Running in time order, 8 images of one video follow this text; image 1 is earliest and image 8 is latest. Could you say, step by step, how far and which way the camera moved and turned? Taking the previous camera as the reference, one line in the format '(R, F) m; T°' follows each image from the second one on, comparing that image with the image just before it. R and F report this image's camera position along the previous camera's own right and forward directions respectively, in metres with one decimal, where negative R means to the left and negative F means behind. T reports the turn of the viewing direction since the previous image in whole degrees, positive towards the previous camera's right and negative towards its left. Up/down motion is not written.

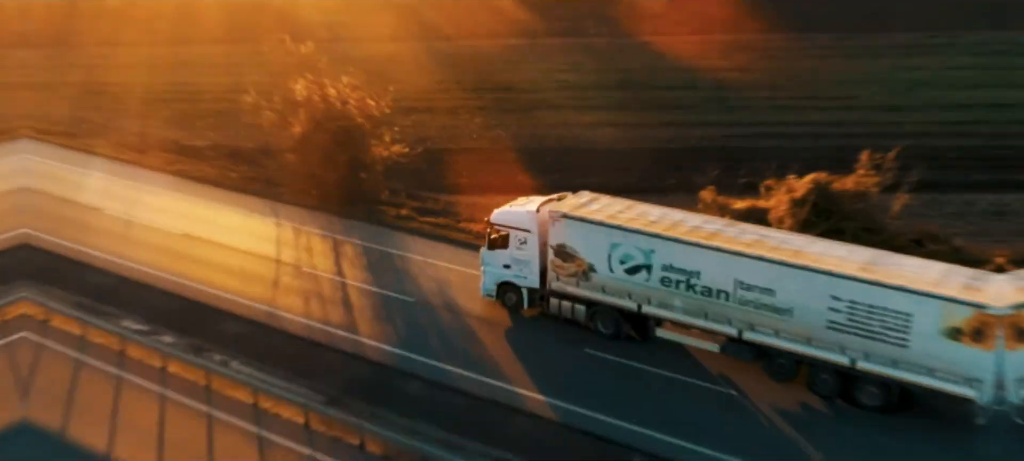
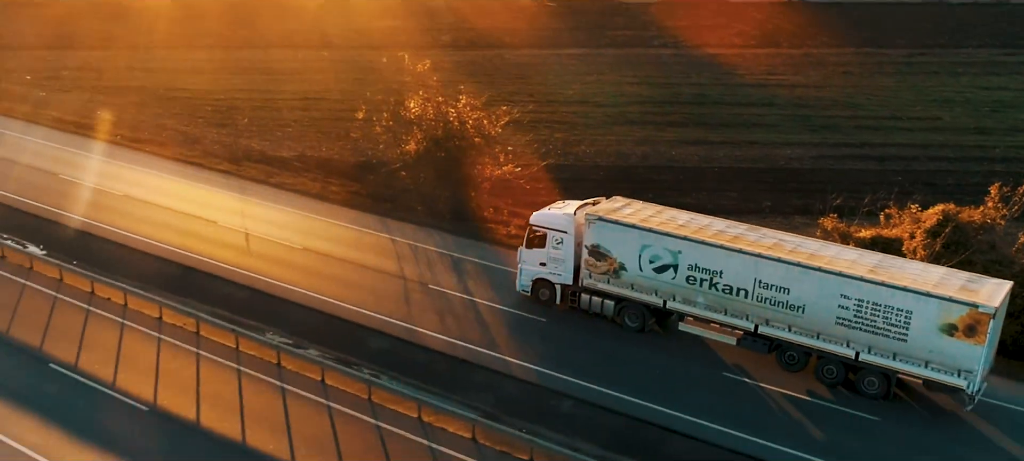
(-1.9, -0.3) m; -1°
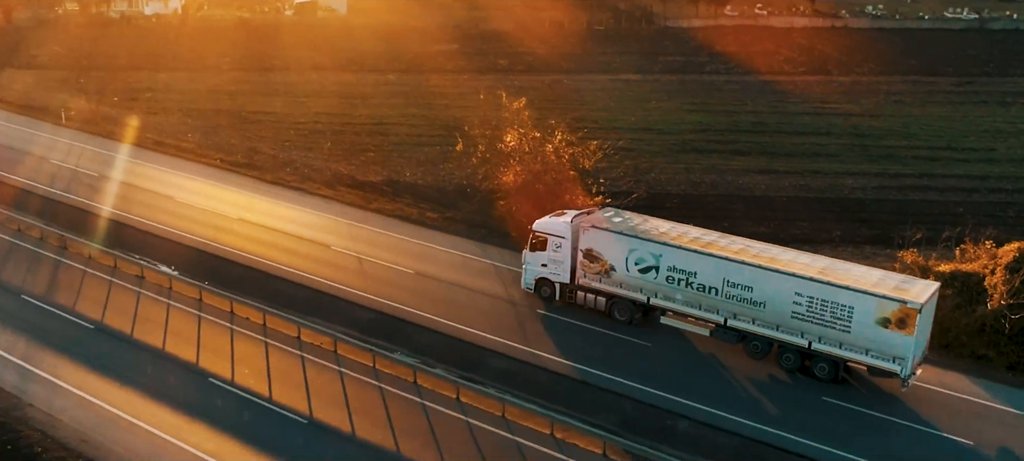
(-1.8, -1.6) m; -1°
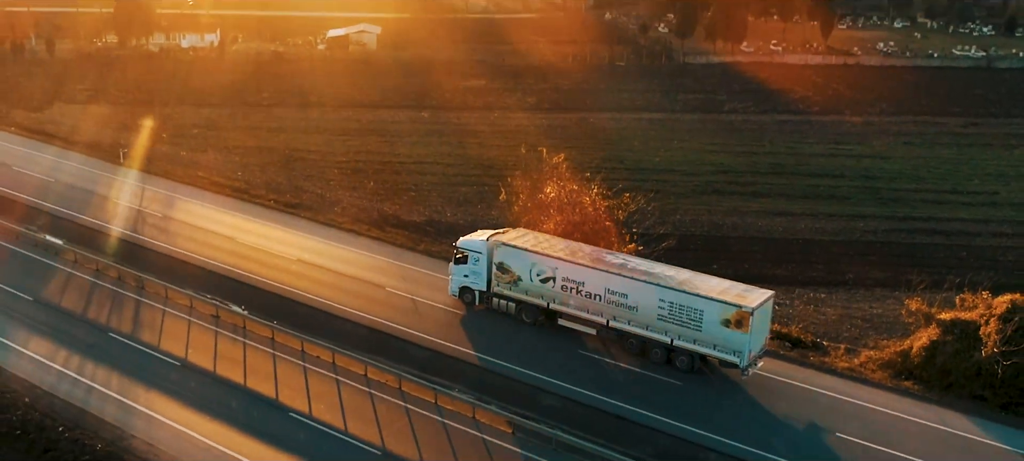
(-0.8, -2.2) m; -1°
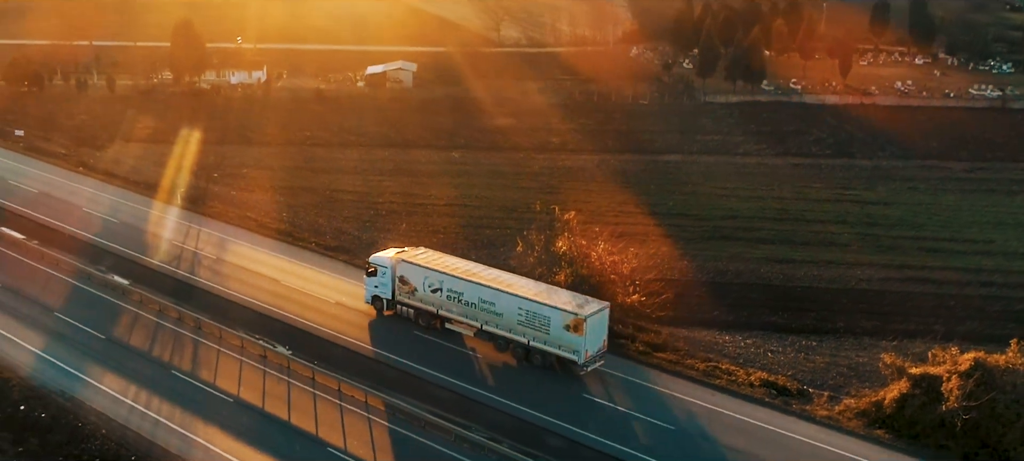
(+0.5, -2.7) m; -2°
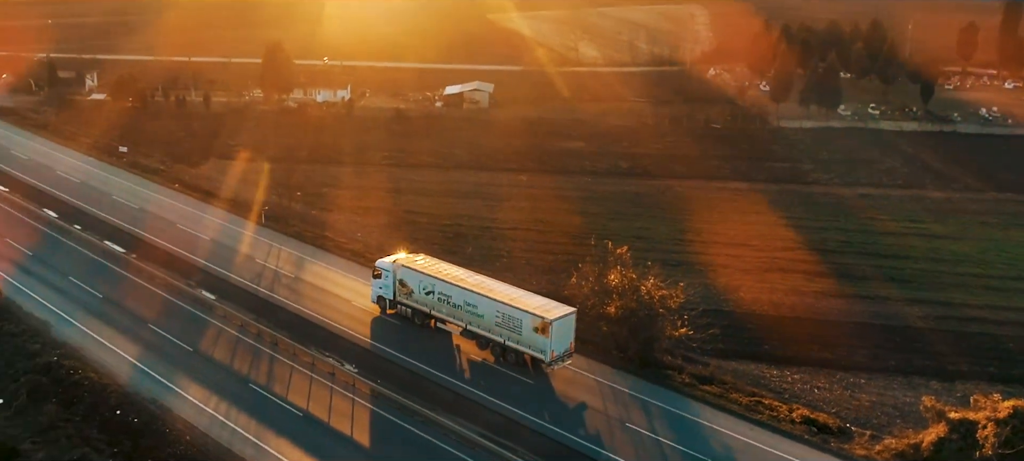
(+0.9, -1.4) m; -5°
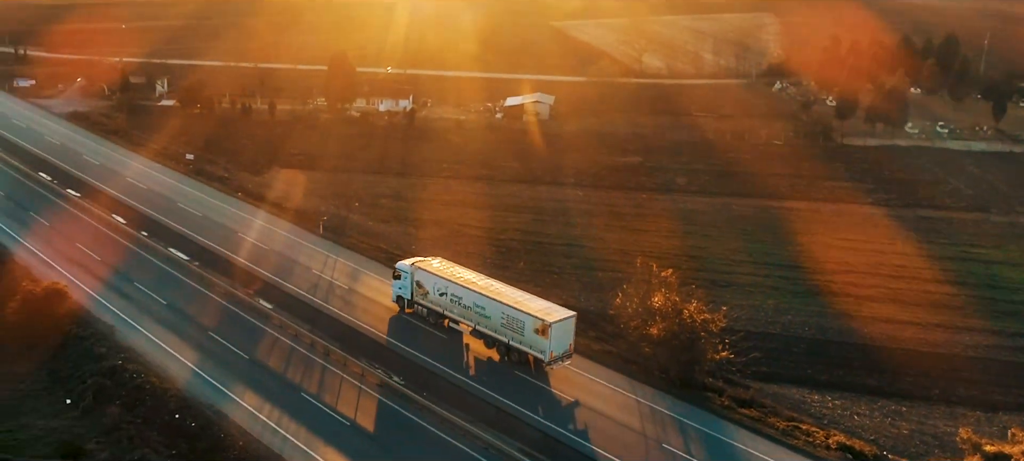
(+0.7, -0.7) m; -4°
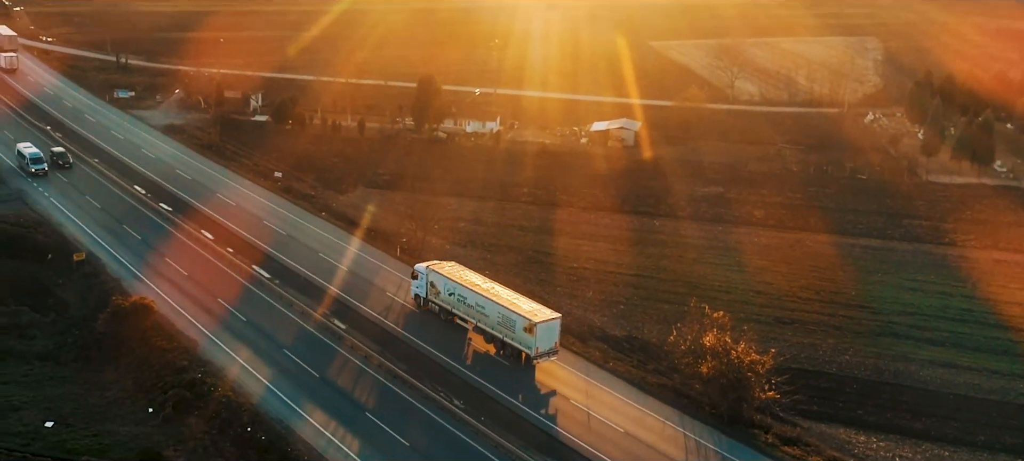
(+1.1, -1.4) m; -6°
